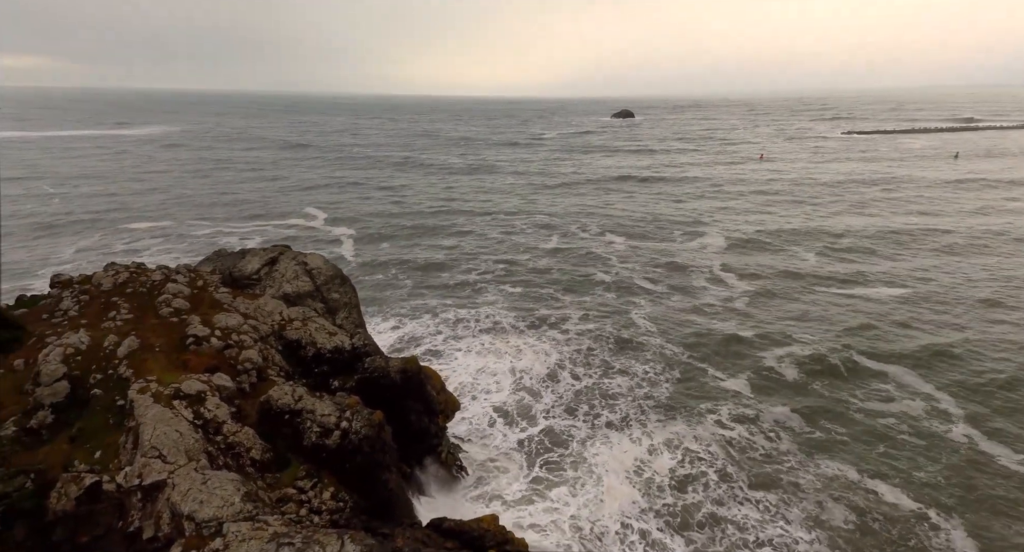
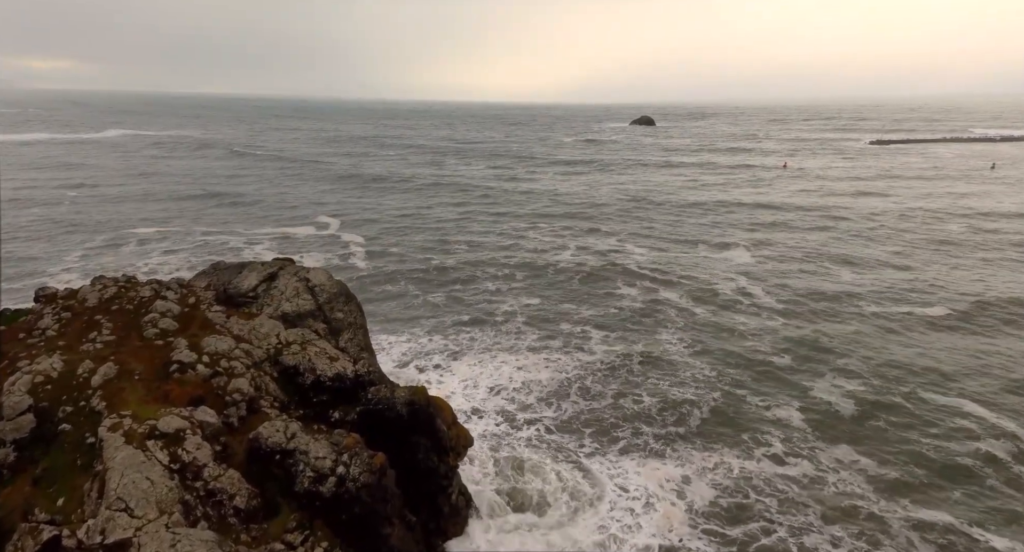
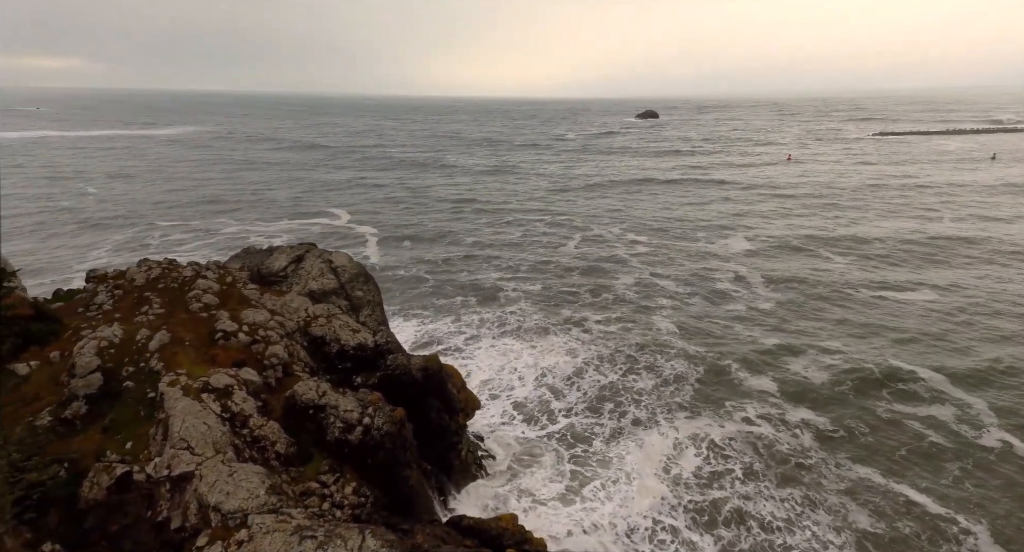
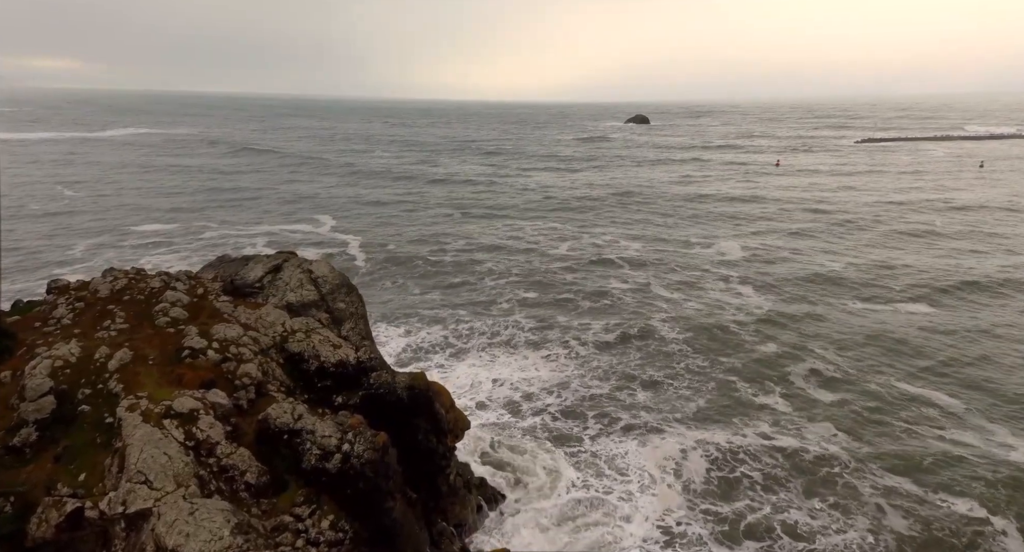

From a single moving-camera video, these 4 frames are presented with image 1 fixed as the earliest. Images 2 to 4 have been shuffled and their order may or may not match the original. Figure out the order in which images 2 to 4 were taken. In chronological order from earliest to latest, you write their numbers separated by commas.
3, 4, 2
